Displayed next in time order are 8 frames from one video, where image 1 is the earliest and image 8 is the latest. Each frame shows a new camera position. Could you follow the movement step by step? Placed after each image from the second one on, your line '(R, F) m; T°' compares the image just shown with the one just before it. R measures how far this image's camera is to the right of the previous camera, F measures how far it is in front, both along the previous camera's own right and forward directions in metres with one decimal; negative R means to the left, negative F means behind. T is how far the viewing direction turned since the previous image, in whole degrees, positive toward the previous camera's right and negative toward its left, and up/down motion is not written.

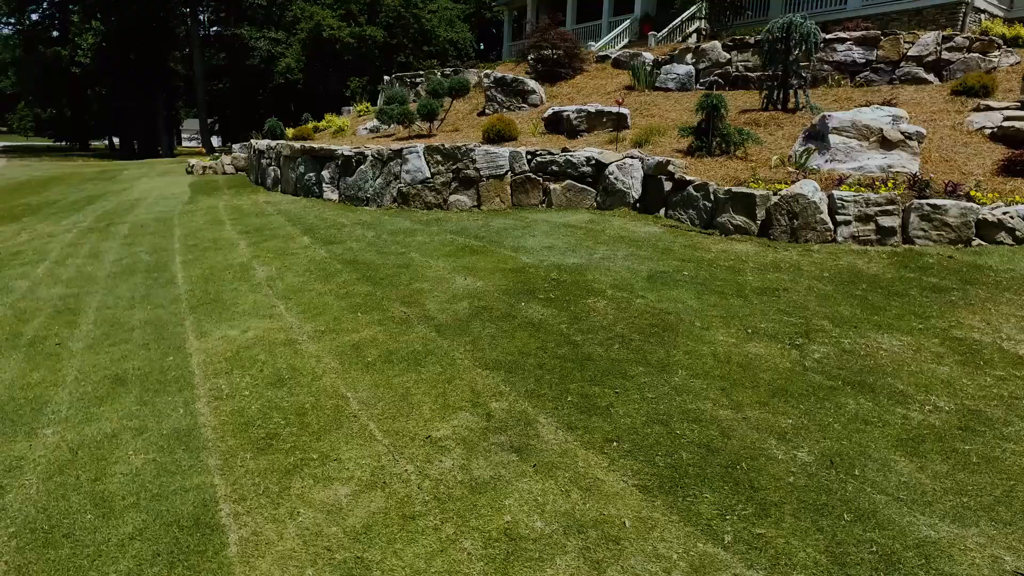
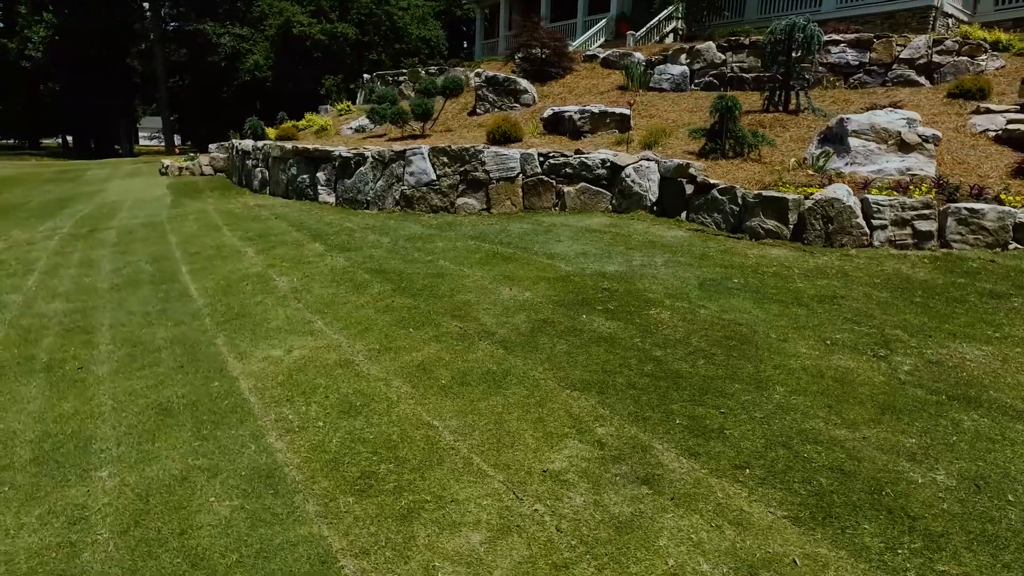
(-0.7, +0.3) m; +4°
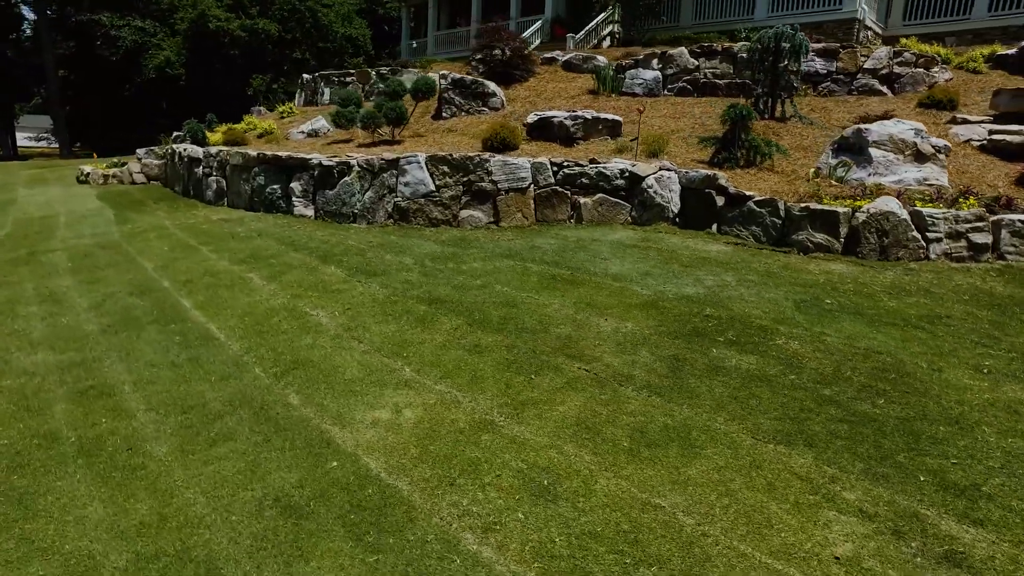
(-1.4, +0.7) m; +9°
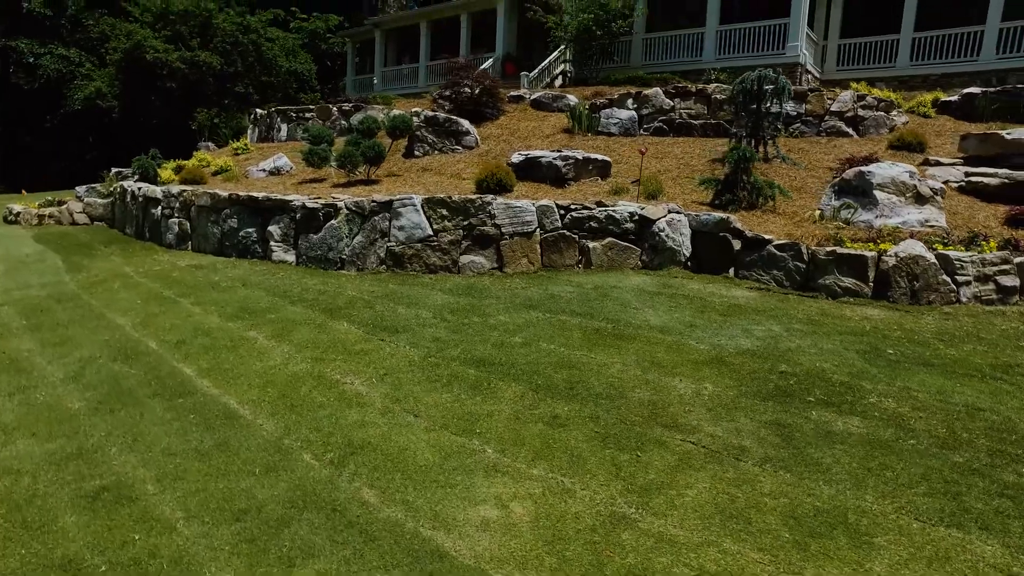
(-0.9, +0.5) m; +6°
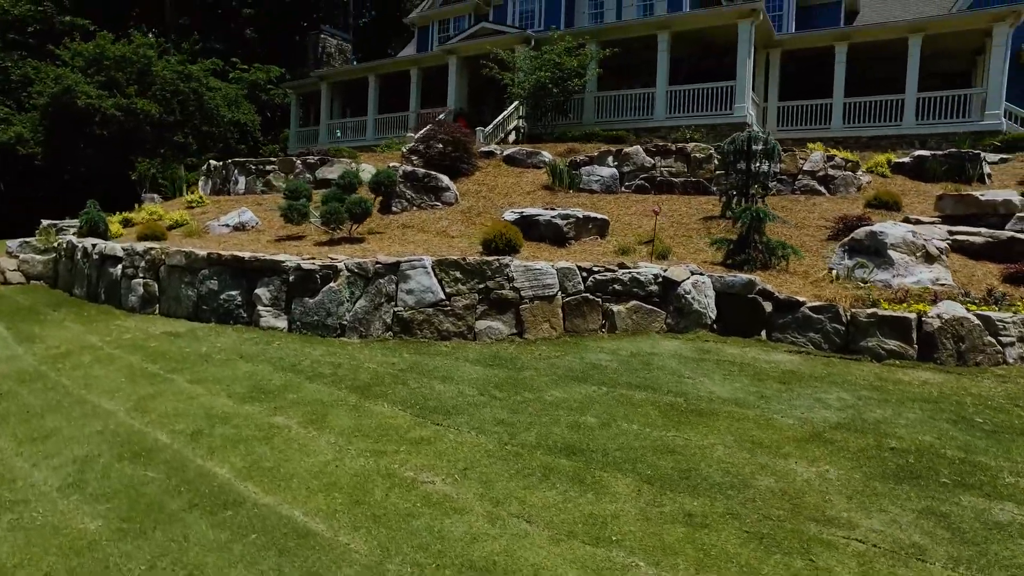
(-1.1, +0.5) m; +7°
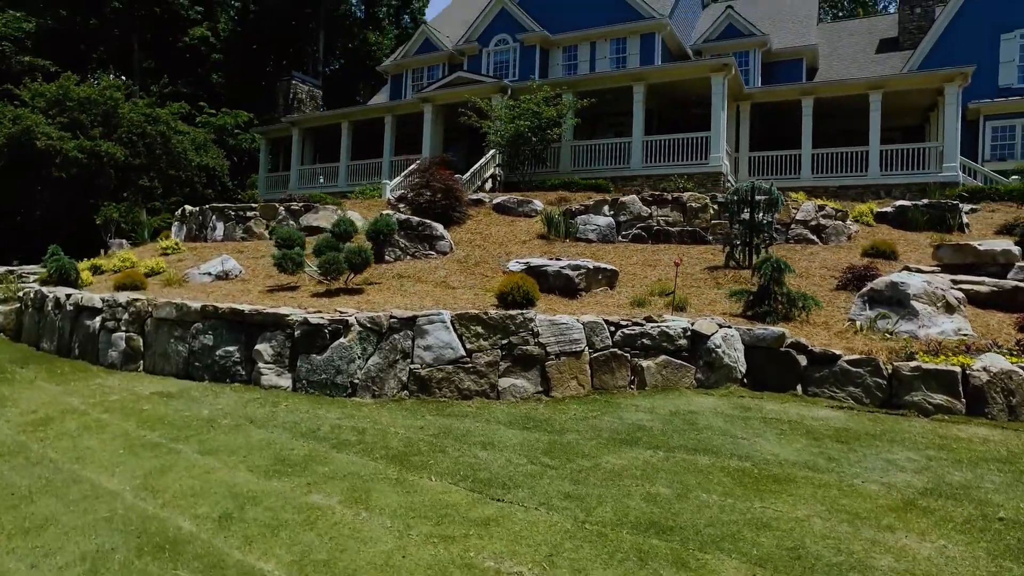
(-0.8, +0.4) m; +4°
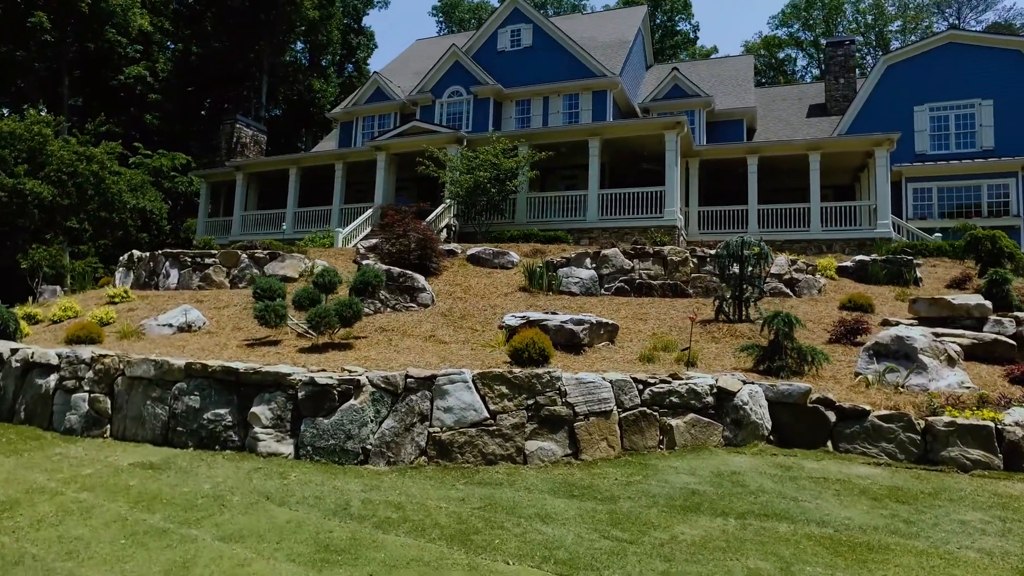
(-1.0, +0.4) m; +6°
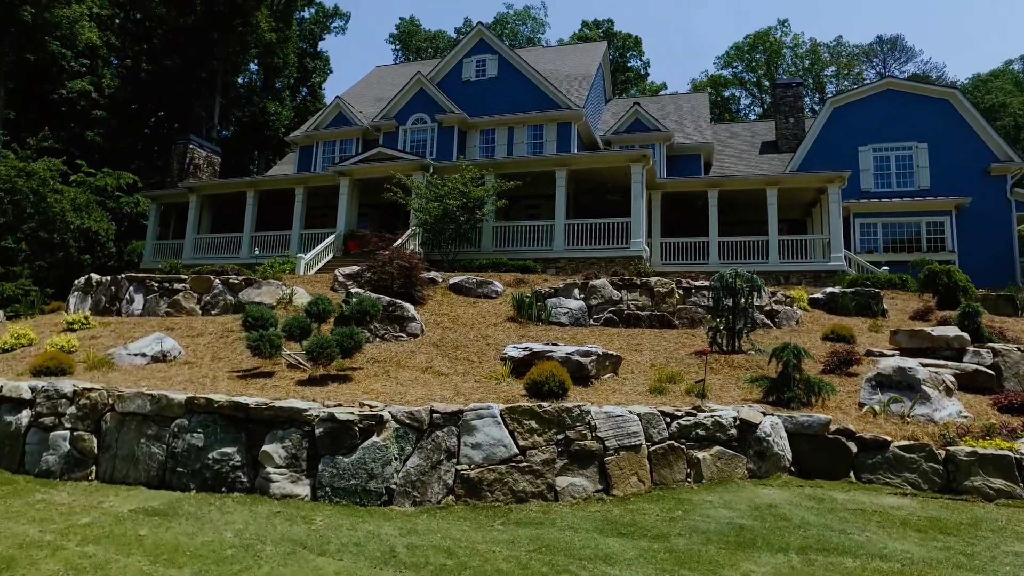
(-0.9, +0.2) m; +5°
